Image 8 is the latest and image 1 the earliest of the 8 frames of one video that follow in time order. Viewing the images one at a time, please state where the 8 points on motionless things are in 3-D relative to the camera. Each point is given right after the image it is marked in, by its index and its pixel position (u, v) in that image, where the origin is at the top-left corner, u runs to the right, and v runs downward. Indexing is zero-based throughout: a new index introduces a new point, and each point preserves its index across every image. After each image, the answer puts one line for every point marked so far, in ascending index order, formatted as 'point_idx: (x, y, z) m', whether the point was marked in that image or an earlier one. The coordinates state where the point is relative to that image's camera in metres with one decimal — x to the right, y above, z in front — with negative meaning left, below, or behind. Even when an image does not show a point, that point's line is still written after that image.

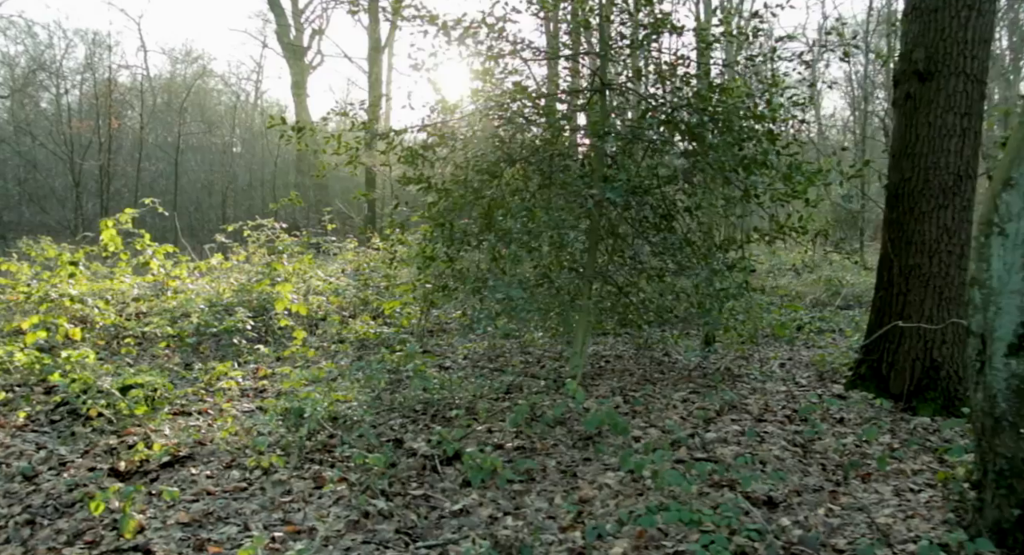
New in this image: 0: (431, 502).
0: (-0.4, -1.3, +4.0) m
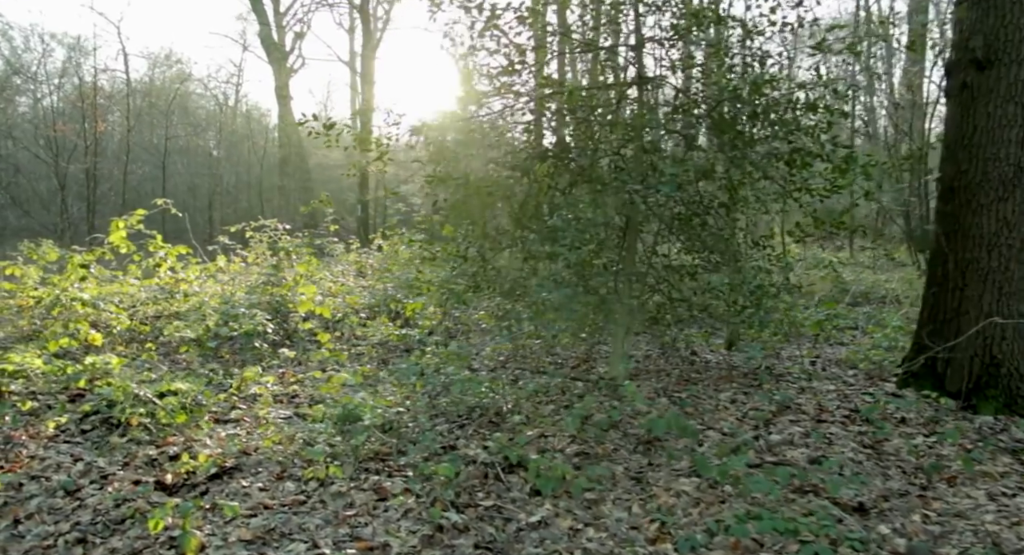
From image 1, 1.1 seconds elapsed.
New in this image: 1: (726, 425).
0: (0.0, -1.2, +3.8) m
1: (+1.5, -1.0, +5.2) m
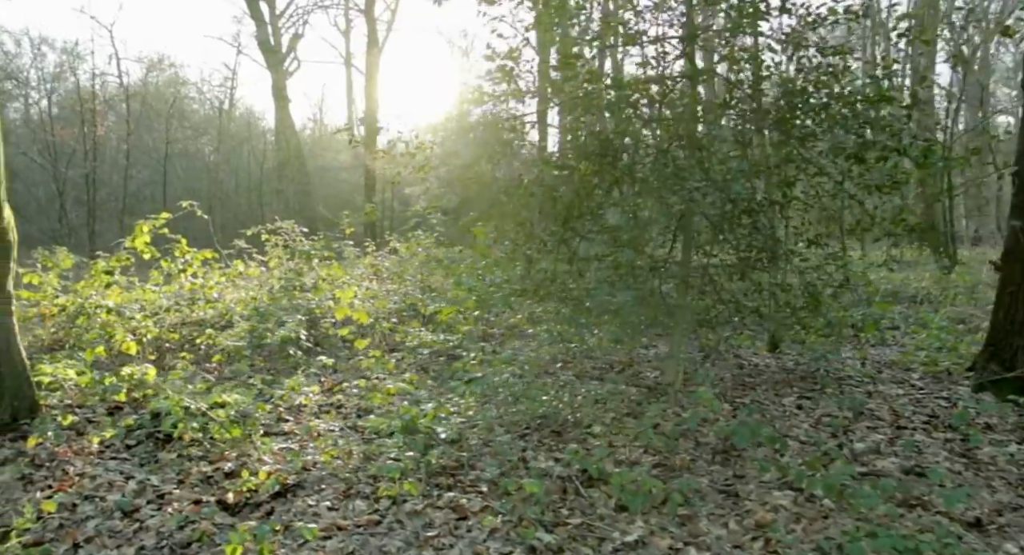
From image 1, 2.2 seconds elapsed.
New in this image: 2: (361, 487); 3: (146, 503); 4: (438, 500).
0: (+0.4, -1.3, +3.6) m
1: (+2.0, -1.0, +4.9) m
2: (-0.9, -1.2, +4.2) m
3: (-2.0, -1.2, +4.0) m
4: (-0.4, -1.2, +3.9) m
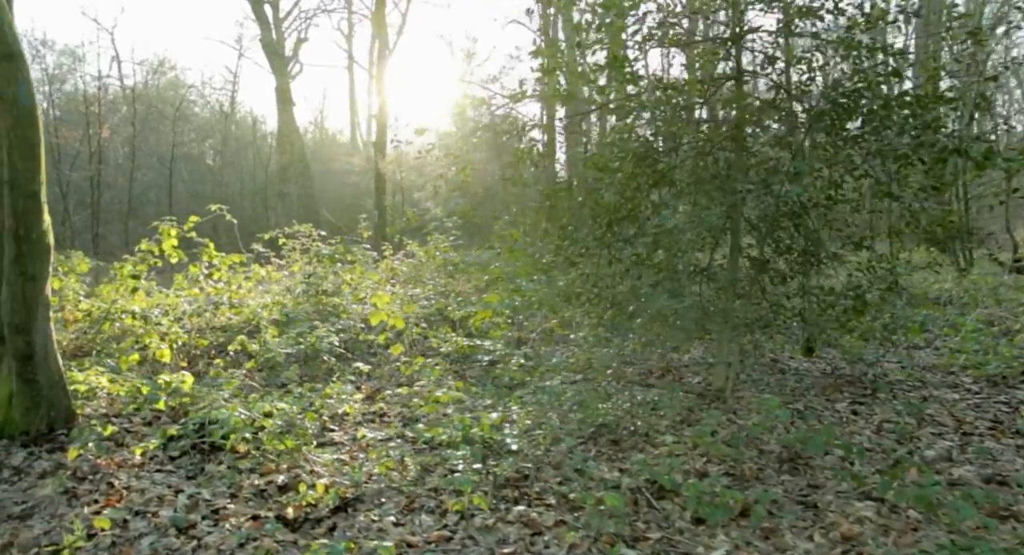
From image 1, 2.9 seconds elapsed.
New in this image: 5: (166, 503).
0: (+0.8, -1.3, +3.4) m
1: (+2.3, -1.1, +4.8) m
2: (-0.5, -1.2, +4.0) m
3: (-1.6, -1.3, +3.8) m
4: (0.0, -1.2, +3.8) m
5: (-1.9, -1.2, +4.0) m
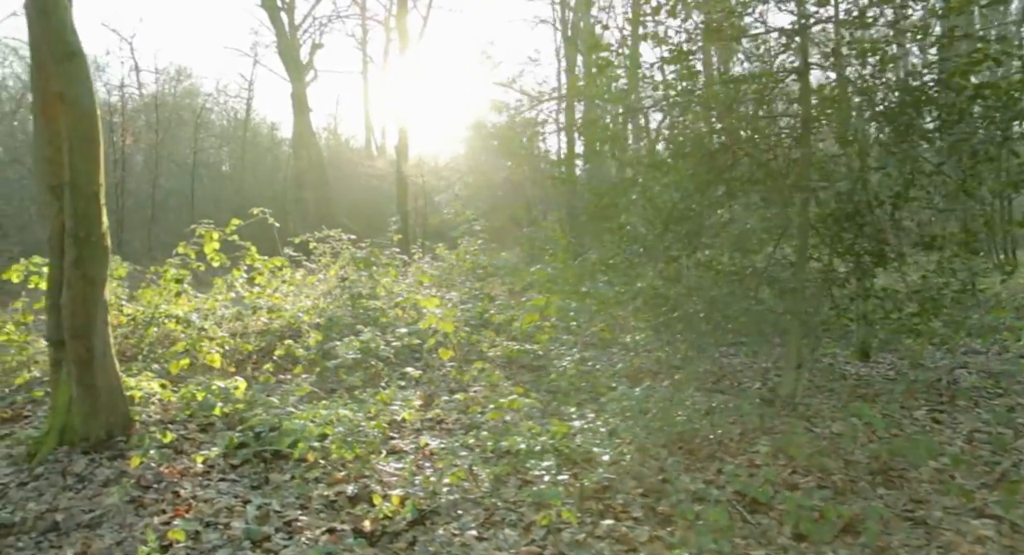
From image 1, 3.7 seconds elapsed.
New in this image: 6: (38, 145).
0: (+1.2, -1.3, +3.2) m
1: (+2.8, -1.1, +4.6) m
2: (0.0, -1.2, +3.8) m
3: (-1.2, -1.3, +3.7) m
4: (+0.4, -1.2, +3.6) m
5: (-1.5, -1.3, +3.9) m
6: (-3.1, +0.9, +4.8) m
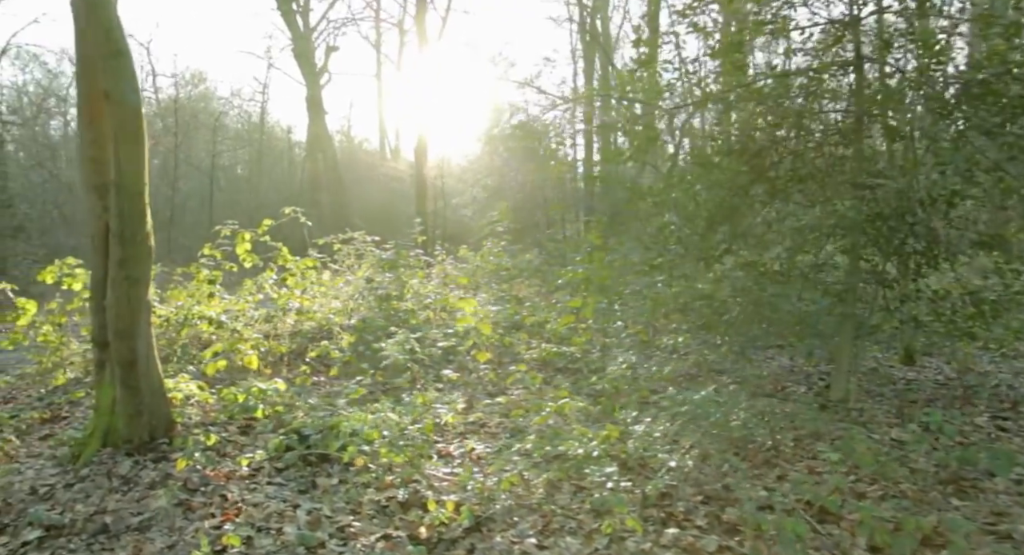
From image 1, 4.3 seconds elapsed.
0: (+1.5, -1.3, +3.1) m
1: (+3.1, -1.1, +4.4) m
2: (+0.3, -1.2, +3.7) m
3: (-0.9, -1.3, +3.6) m
4: (+0.7, -1.2, +3.5) m
5: (-1.2, -1.3, +3.8) m
6: (-2.8, +0.9, +4.7) m
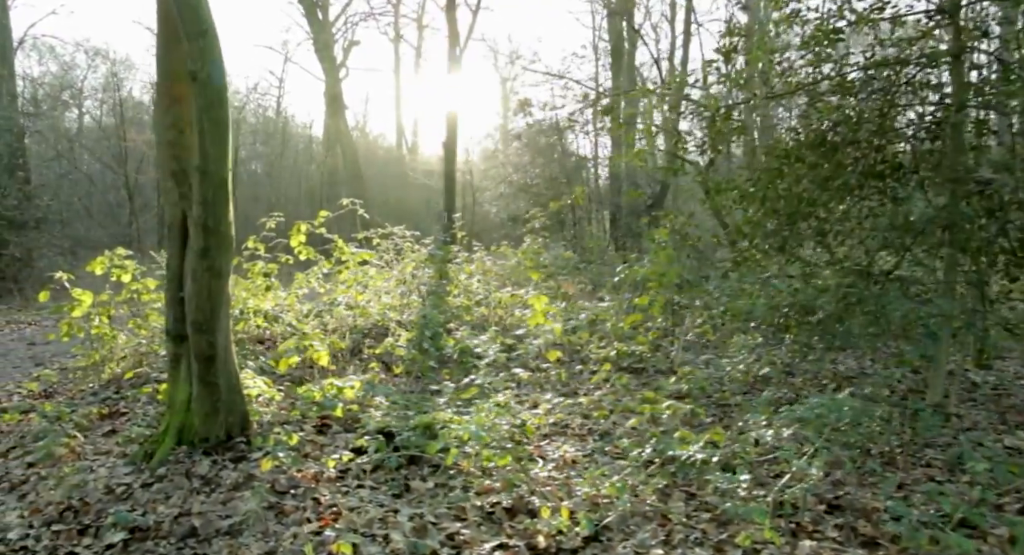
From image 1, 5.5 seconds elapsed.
0: (+2.1, -1.3, +2.9) m
1: (+3.7, -1.1, +4.1) m
2: (+0.8, -1.2, +3.5) m
3: (-0.3, -1.2, +3.4) m
4: (+1.3, -1.2, +3.2) m
5: (-0.6, -1.2, +3.6) m
6: (-2.2, +0.9, +4.5) m
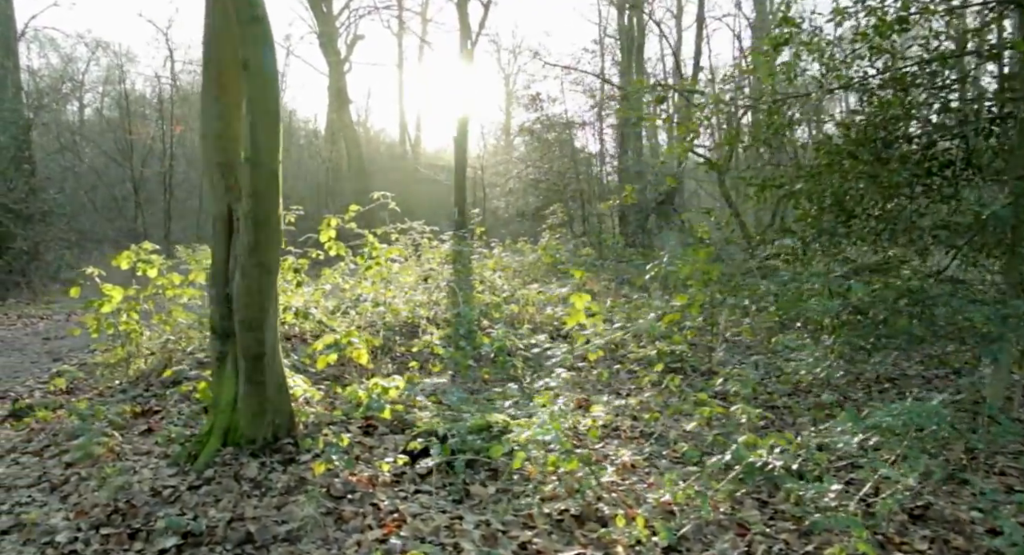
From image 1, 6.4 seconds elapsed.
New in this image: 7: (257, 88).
0: (+2.4, -1.3, +2.7) m
1: (+4.0, -1.1, +4.0) m
2: (+1.2, -1.2, +3.3) m
3: (0.0, -1.2, +3.2) m
4: (+1.6, -1.2, +3.1) m
5: (-0.3, -1.2, +3.4) m
6: (-1.8, +1.0, +4.4) m
7: (-1.4, +1.0, +4.0) m
